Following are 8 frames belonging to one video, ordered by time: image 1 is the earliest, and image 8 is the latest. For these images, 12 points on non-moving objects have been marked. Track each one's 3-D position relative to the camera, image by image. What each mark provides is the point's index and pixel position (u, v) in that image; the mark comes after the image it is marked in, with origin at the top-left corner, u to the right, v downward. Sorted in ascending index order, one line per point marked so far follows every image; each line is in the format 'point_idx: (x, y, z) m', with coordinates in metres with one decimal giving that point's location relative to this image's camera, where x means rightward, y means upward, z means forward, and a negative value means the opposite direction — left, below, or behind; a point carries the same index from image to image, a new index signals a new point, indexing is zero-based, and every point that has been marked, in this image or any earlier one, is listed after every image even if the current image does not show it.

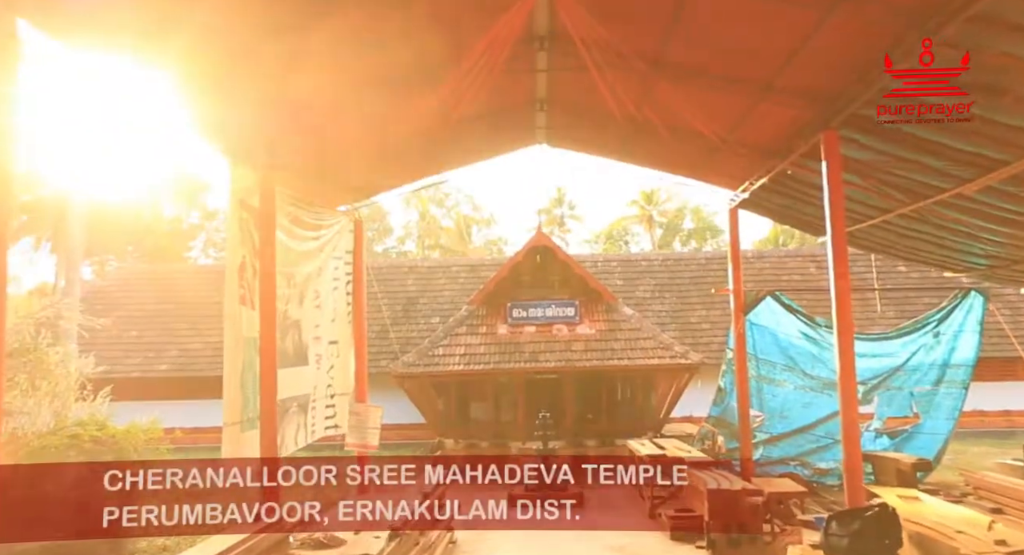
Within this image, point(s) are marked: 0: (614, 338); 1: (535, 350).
0: (+1.8, -1.0, +14.1) m
1: (+0.4, -1.3, +14.0) m
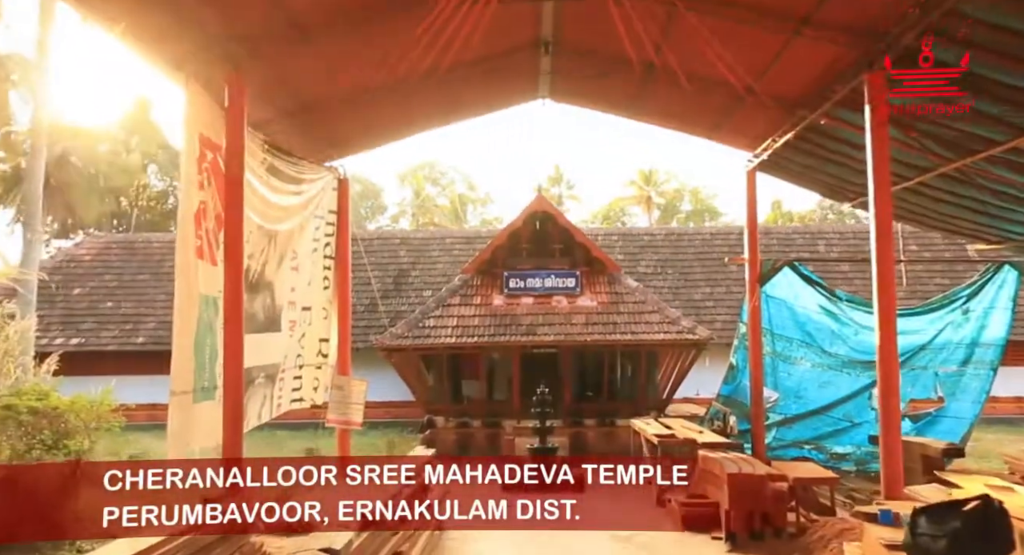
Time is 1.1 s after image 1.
0: (+1.7, -0.6, +13.2) m
1: (+0.3, -0.7, +13.1) m
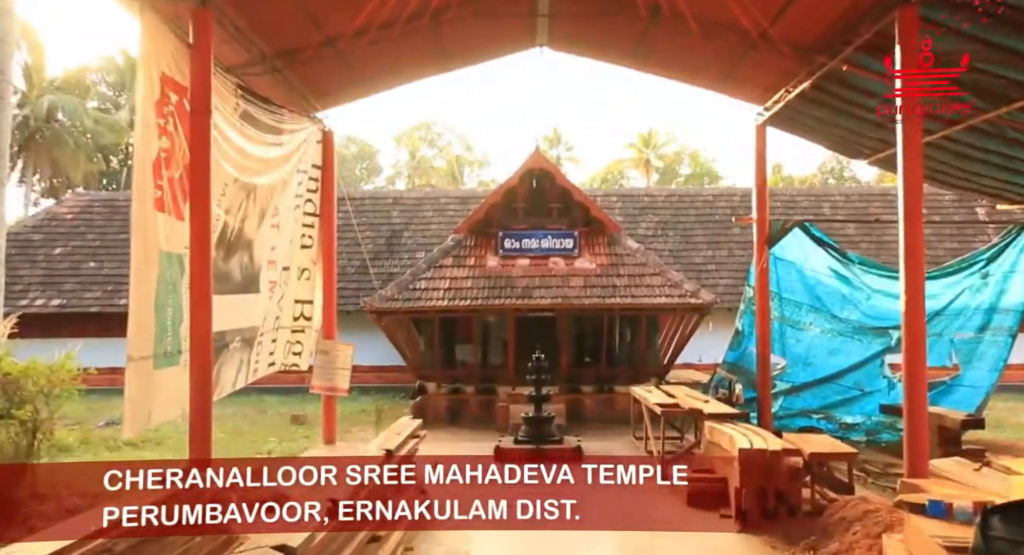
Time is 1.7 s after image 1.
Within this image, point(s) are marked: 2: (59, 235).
0: (+1.6, +0.1, +12.6) m
1: (+0.2, -0.1, +12.5) m
2: (-10.5, +1.0, +18.9) m
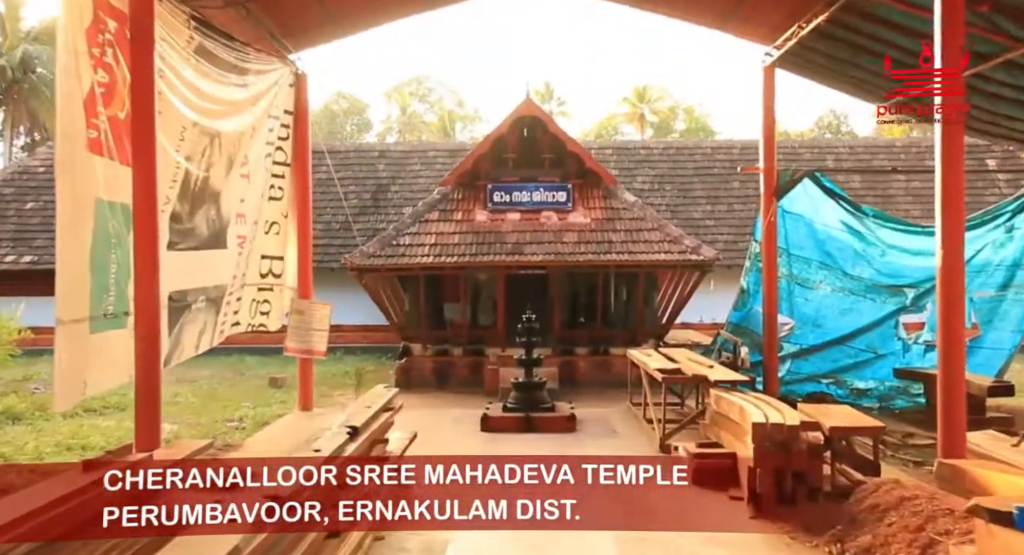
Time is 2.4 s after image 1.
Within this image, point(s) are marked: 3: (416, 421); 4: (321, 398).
0: (+1.5, +0.7, +11.9) m
1: (+0.1, +0.5, +11.8) m
2: (-10.7, +2.0, +18.0) m
3: (-1.1, -1.6, +9.2) m
4: (-2.6, -1.6, +10.9) m
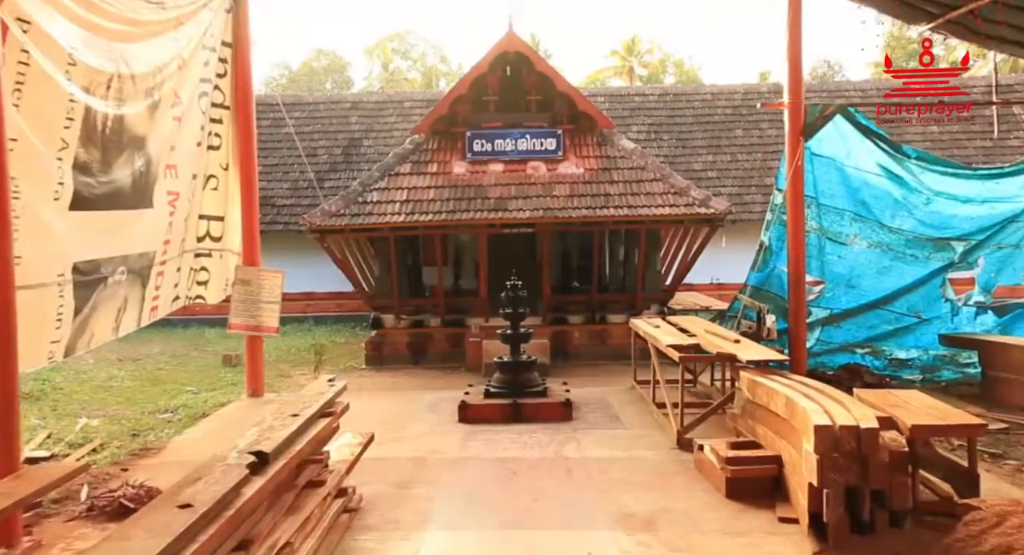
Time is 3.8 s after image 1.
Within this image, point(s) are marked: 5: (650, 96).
0: (+1.3, +1.2, +10.5) m
1: (-0.1, +1.0, +10.3) m
2: (-11.0, +2.6, +16.3) m
3: (-1.2, -1.2, +7.8) m
4: (-2.7, -1.2, +9.5) m
5: (+2.9, +3.9, +17.4) m
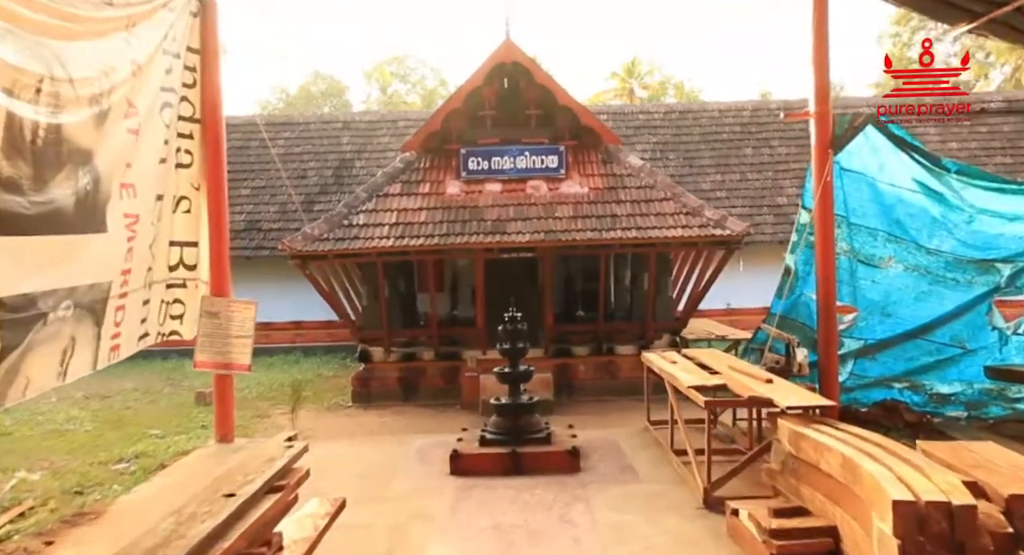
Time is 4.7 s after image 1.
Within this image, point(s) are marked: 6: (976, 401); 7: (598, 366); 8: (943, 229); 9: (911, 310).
0: (+1.2, +0.9, +9.7) m
1: (-0.1, +0.7, +9.6) m
2: (-11.0, +2.0, +15.6) m
3: (-1.2, -1.5, +7.0) m
4: (-2.7, -1.5, +8.7) m
5: (+2.9, +3.4, +16.7) m
6: (+4.2, -1.1, +7.4) m
7: (+1.0, -1.0, +9.7) m
8: (+3.9, +0.4, +7.4) m
9: (+3.6, -0.3, +7.5) m
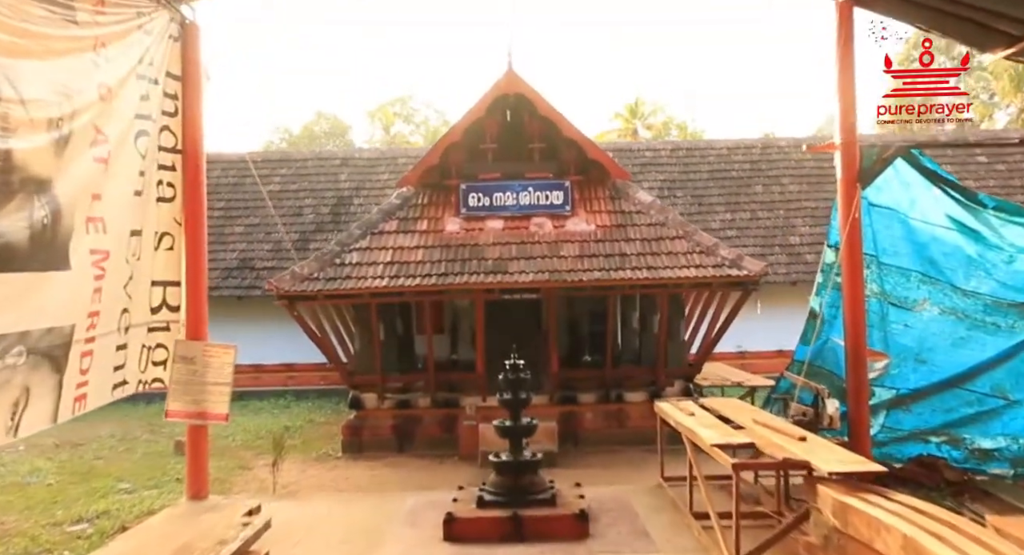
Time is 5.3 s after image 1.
0: (+1.3, +0.4, +9.1) m
1: (-0.1, +0.2, +9.0) m
2: (-10.9, +1.3, +15.1) m
3: (-1.2, -1.8, +6.3) m
4: (-2.7, -1.9, +8.0) m
5: (+3.0, +2.5, +16.3) m
6: (+4.2, -1.5, +6.8) m
7: (+1.1, -1.5, +9.0) m
8: (+3.9, +0.1, +6.8) m
9: (+3.6, -0.7, +6.9) m
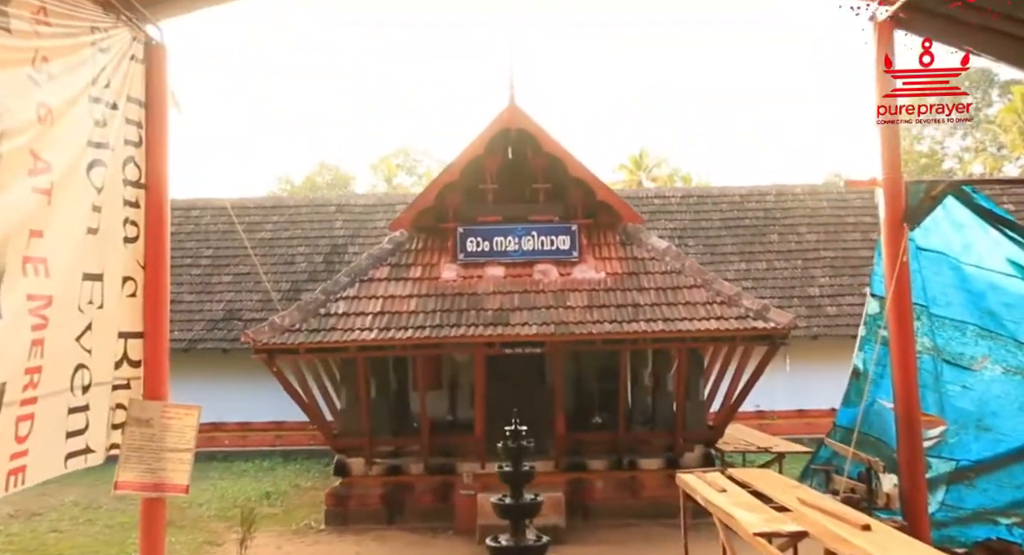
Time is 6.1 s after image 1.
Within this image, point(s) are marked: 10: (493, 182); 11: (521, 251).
0: (+1.3, -0.1, +8.3) m
1: (-0.1, -0.3, +8.2) m
2: (-10.9, +0.4, +14.4) m
3: (-1.2, -2.2, +5.4) m
4: (-2.7, -2.4, +7.1) m
5: (+3.0, +1.5, +15.6) m
6: (+4.2, -1.9, +5.8) m
7: (+1.1, -2.0, +8.1) m
8: (+4.0, -0.3, +6.0) m
9: (+3.7, -1.1, +6.0) m
10: (-0.2, +1.0, +8.8) m
11: (+0.1, +0.3, +8.8) m
